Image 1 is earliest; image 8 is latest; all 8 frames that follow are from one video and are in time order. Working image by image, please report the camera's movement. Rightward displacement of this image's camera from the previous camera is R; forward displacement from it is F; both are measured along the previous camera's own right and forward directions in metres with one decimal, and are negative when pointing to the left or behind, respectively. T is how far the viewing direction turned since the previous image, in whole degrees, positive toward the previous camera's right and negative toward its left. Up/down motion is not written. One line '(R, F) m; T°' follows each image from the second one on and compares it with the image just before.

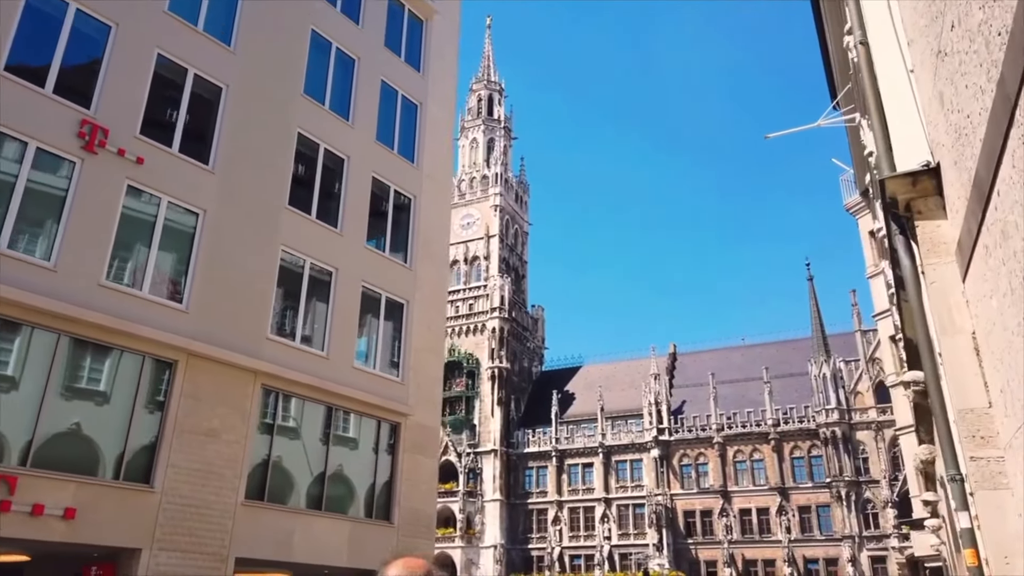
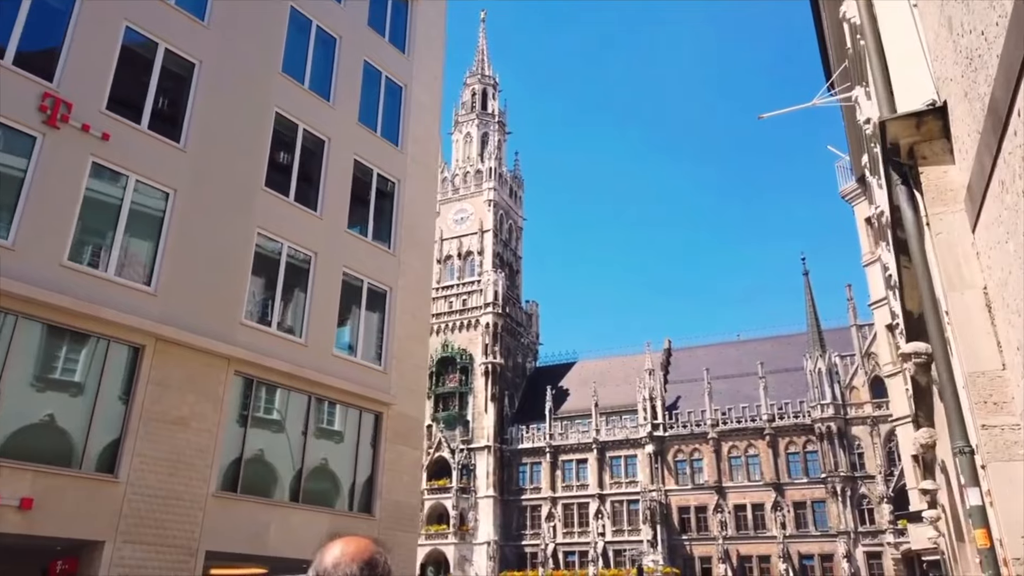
(+0.3, +0.6) m; 0°
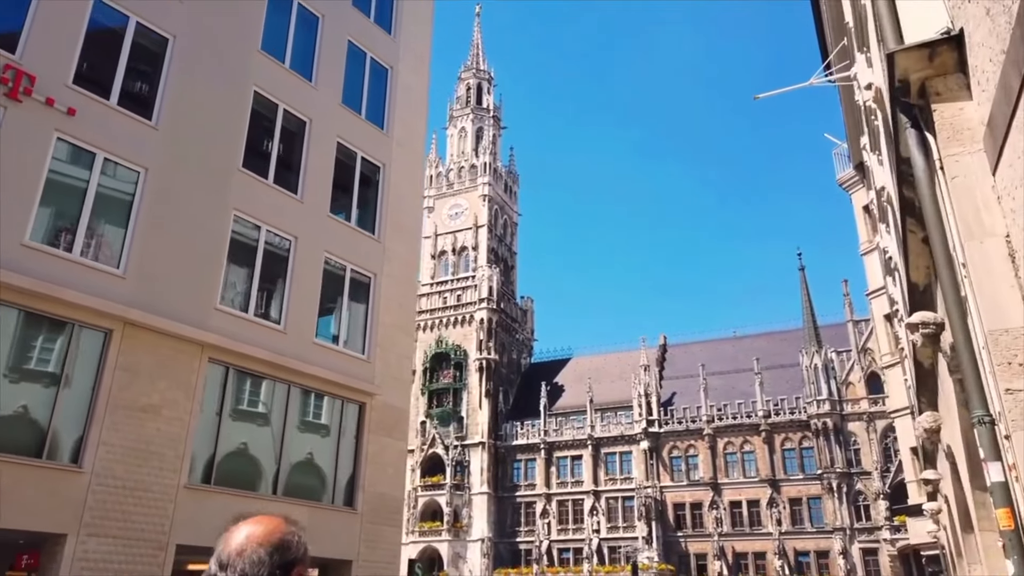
(+0.2, +0.6) m; 0°
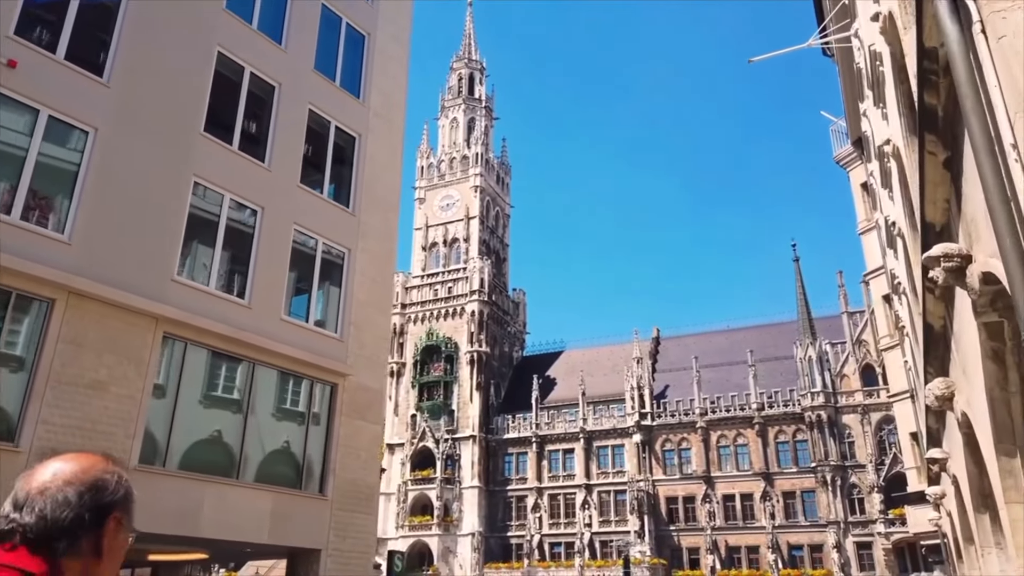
(+0.4, +1.0) m; 0°
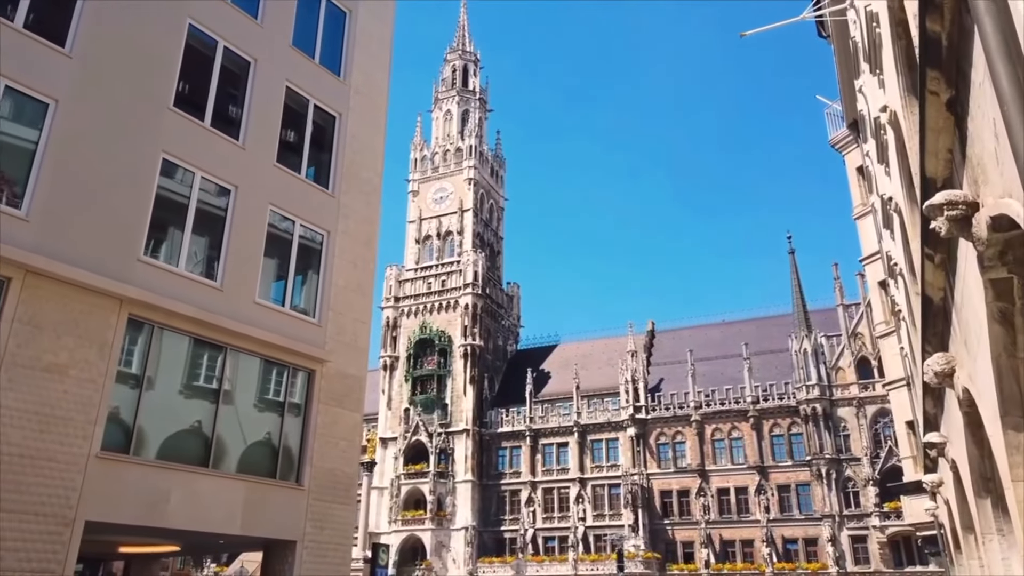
(+0.3, +0.6) m; 0°
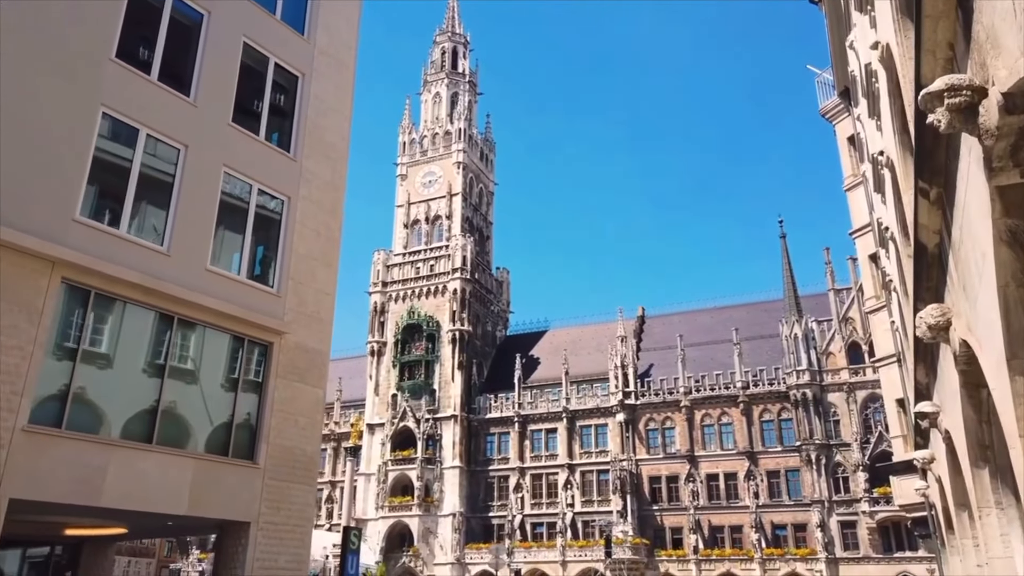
(+0.5, +1.0) m; +1°
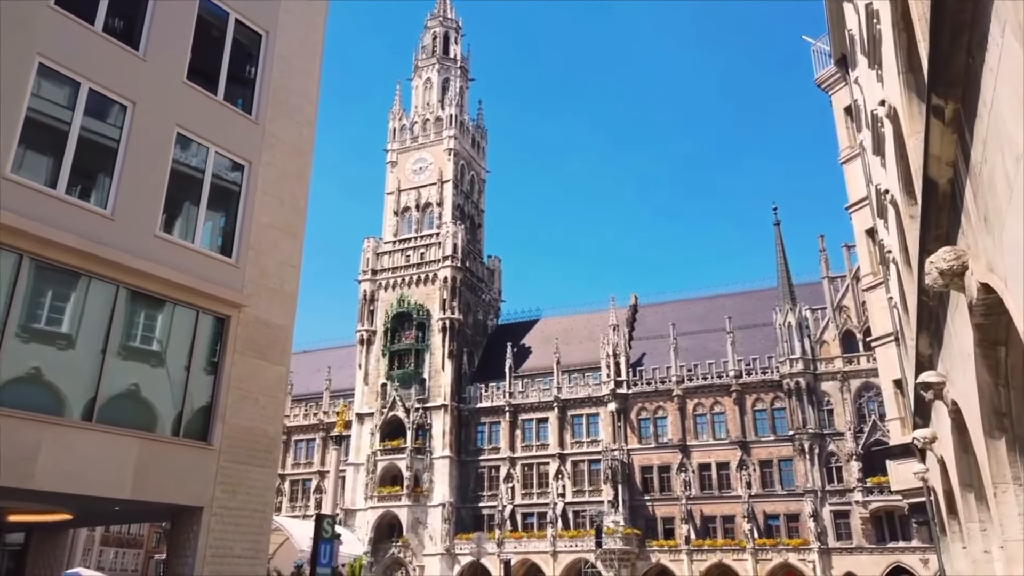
(+0.4, +1.0) m; 0°
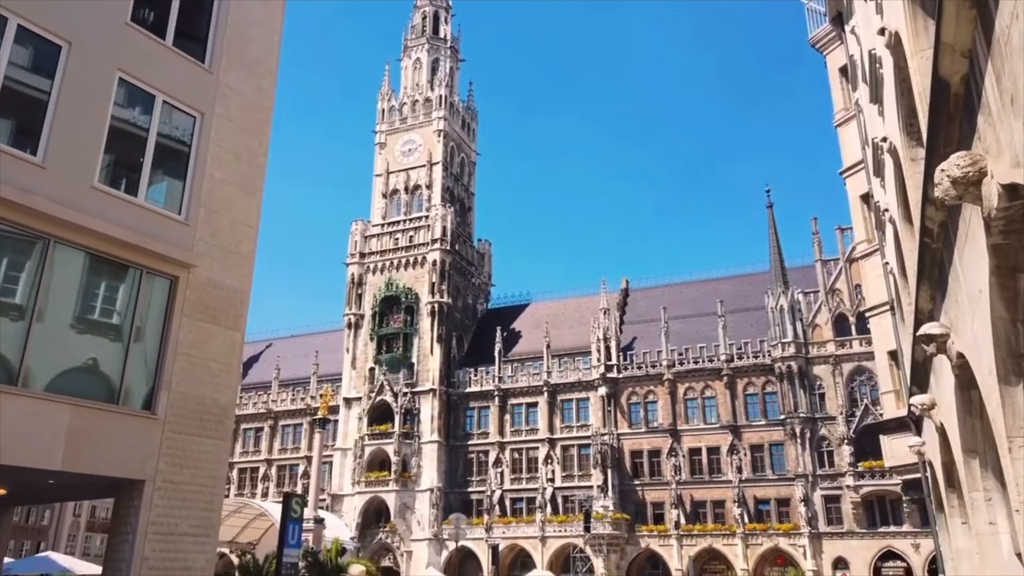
(+0.5, +1.0) m; 0°
